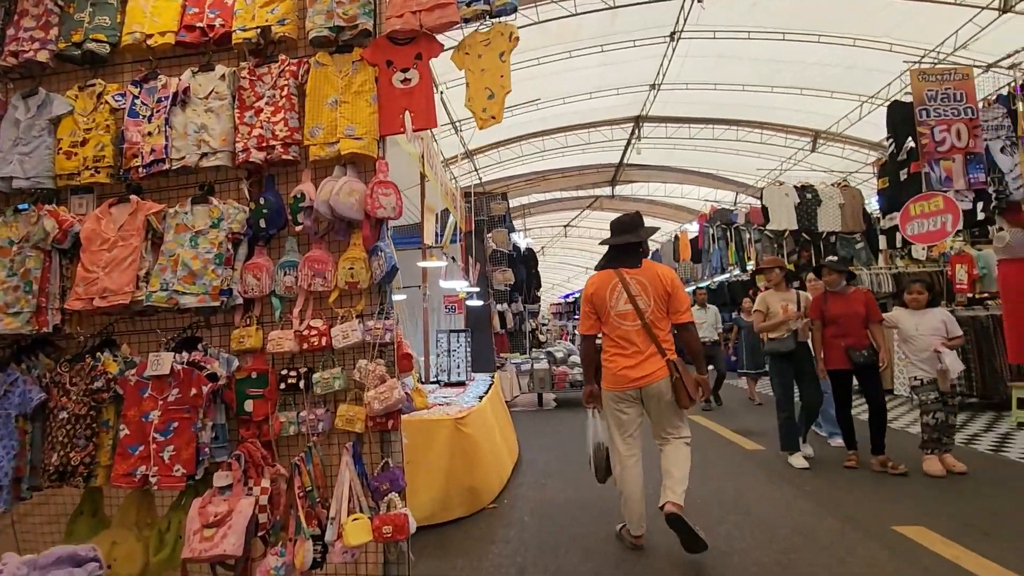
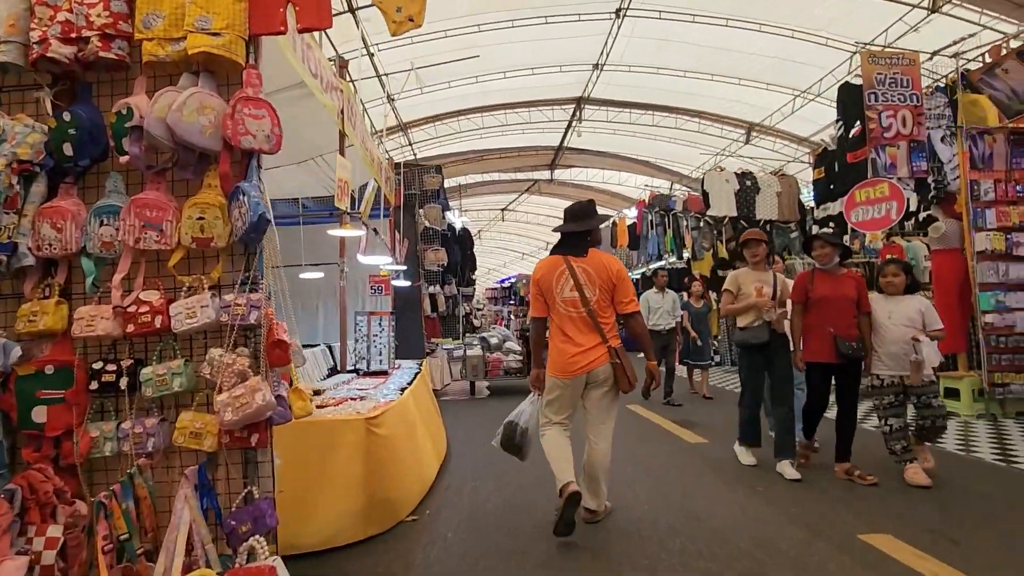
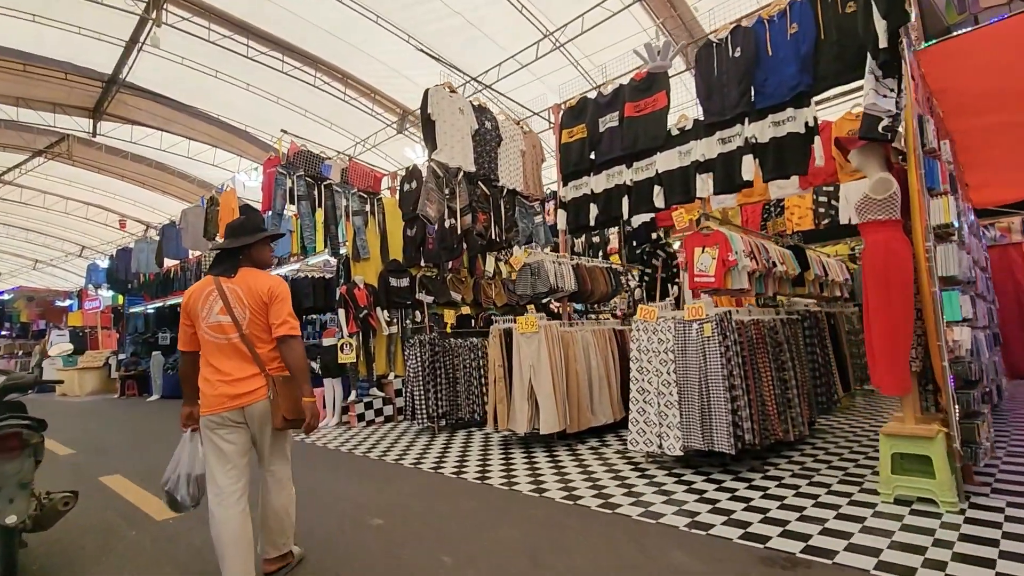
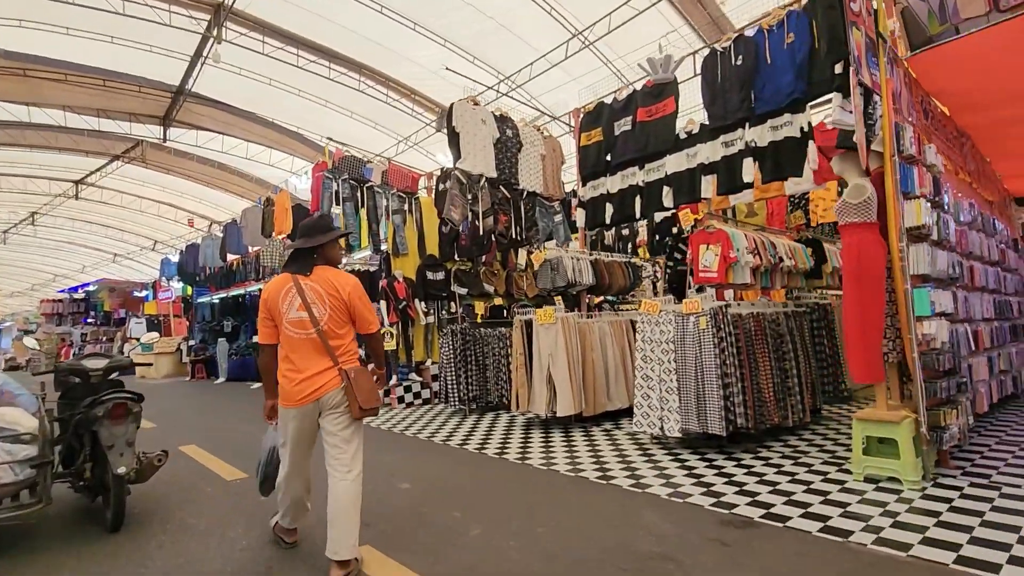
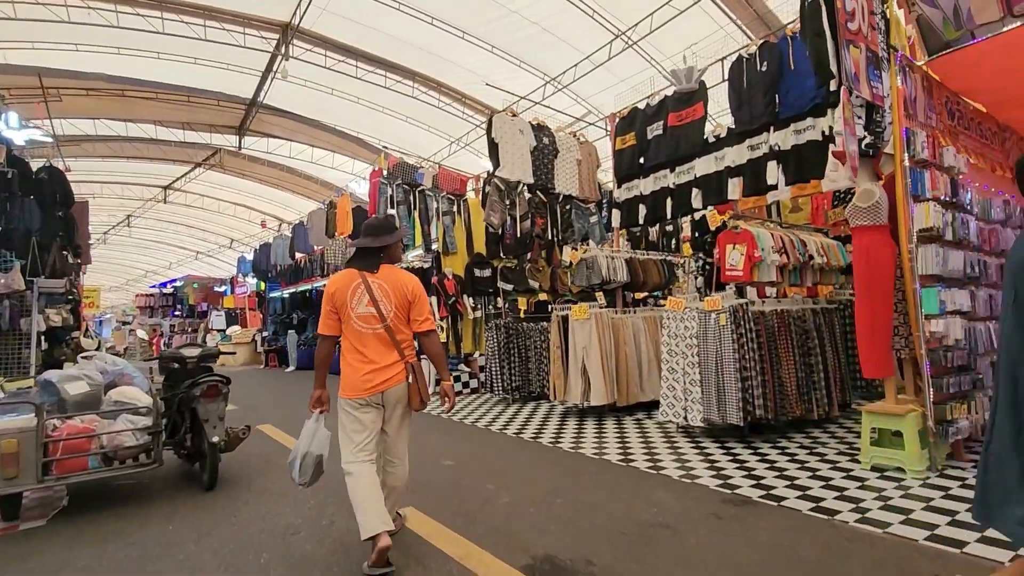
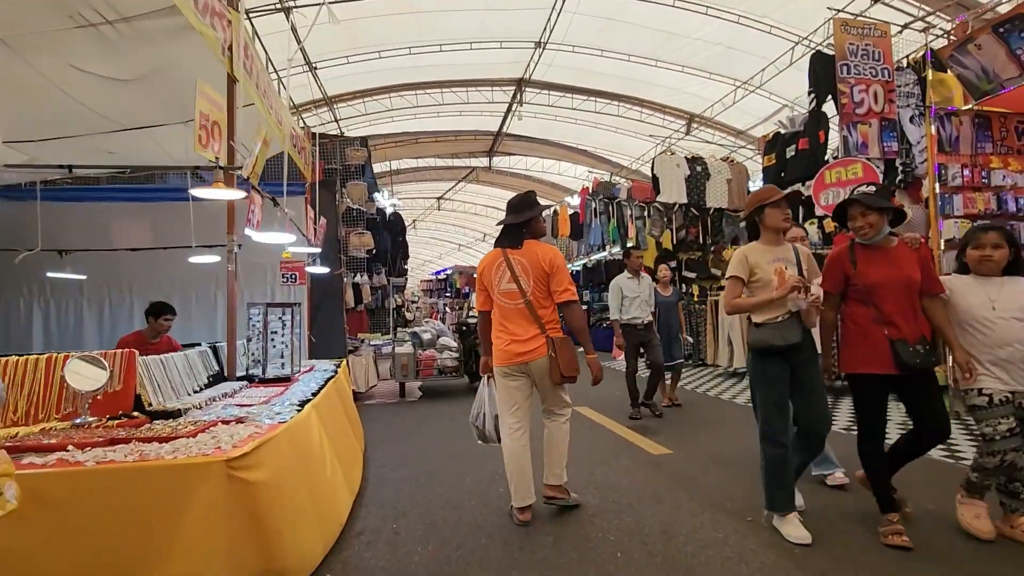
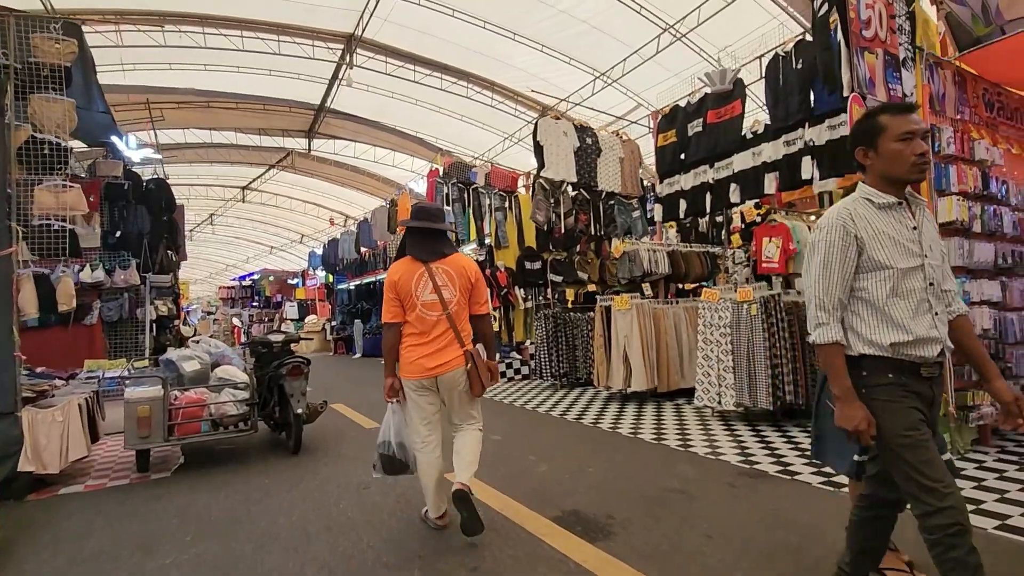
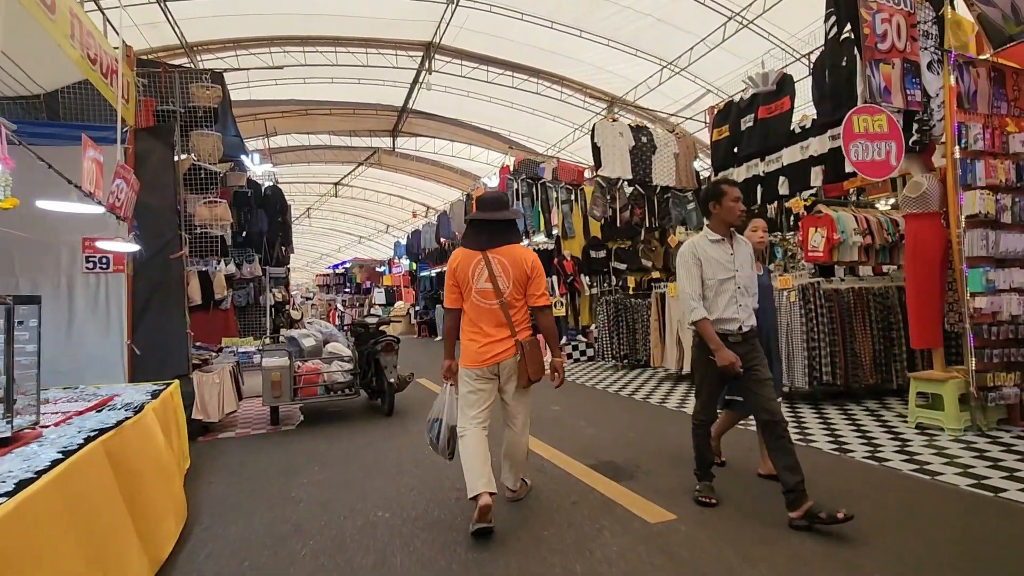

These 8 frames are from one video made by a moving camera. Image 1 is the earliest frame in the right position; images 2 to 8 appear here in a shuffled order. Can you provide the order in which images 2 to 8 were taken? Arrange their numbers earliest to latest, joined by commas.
2, 6, 8, 7, 5, 4, 3
